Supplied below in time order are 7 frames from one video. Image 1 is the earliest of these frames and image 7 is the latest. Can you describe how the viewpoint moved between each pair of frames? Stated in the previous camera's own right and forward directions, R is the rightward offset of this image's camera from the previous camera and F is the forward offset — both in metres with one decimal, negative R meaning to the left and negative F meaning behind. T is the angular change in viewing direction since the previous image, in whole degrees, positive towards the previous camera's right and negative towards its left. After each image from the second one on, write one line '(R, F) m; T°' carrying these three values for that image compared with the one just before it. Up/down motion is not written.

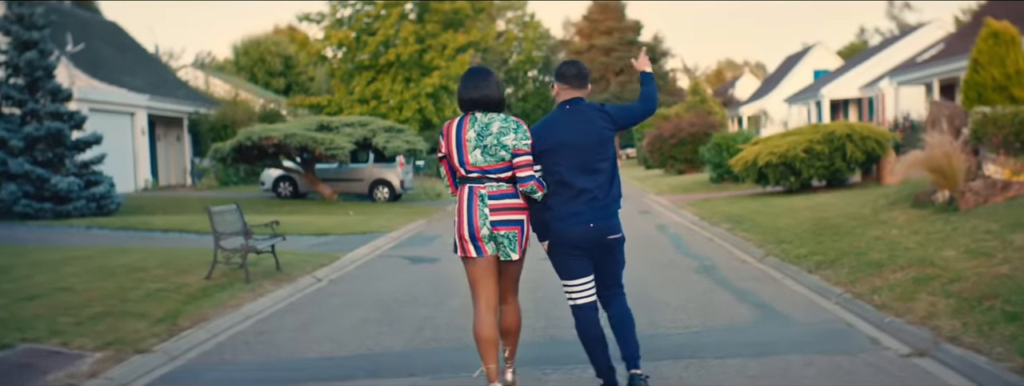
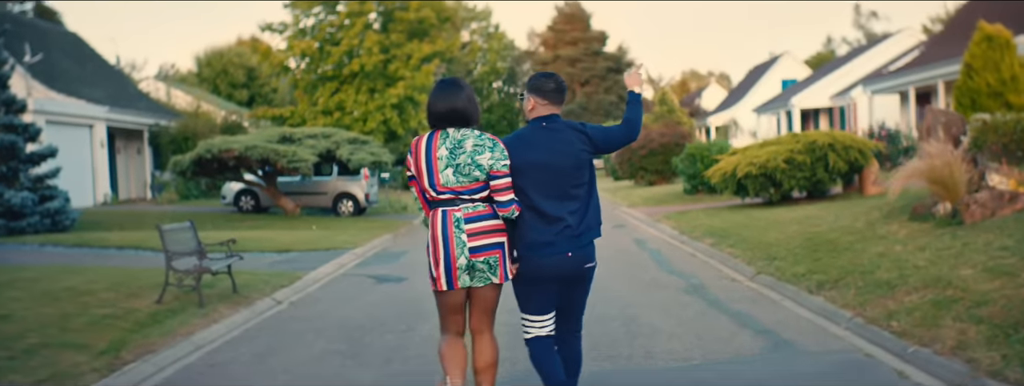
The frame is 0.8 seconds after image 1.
(-0.1, +0.9) m; +2°
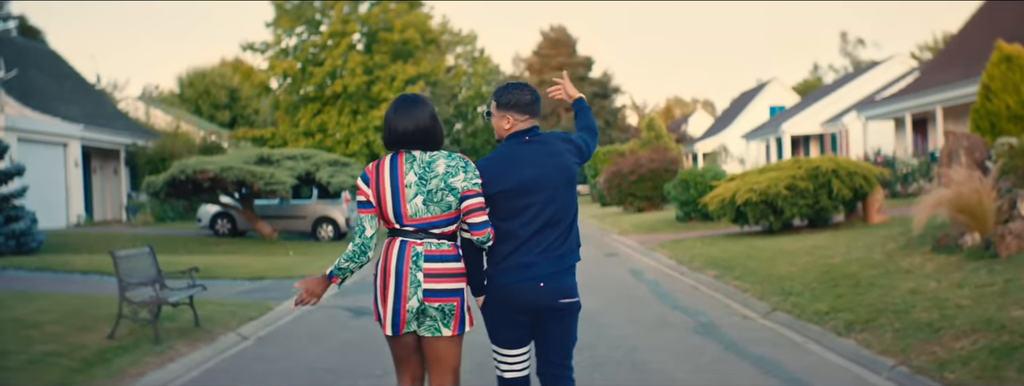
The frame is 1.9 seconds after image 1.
(-0.1, +1.0) m; +1°
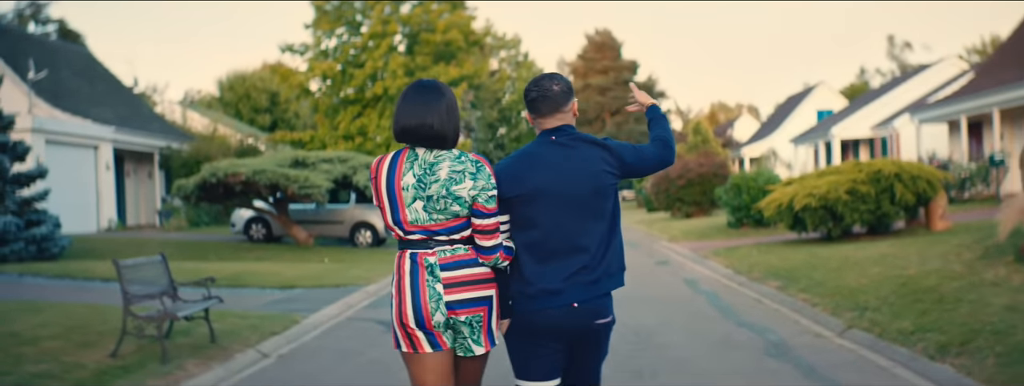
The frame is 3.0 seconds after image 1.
(0.0, +1.0) m; -2°
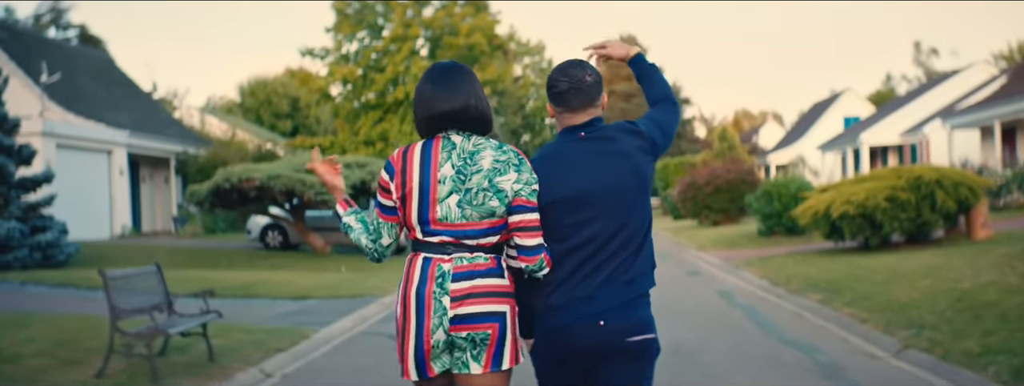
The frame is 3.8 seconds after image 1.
(0.0, +0.7) m; -1°
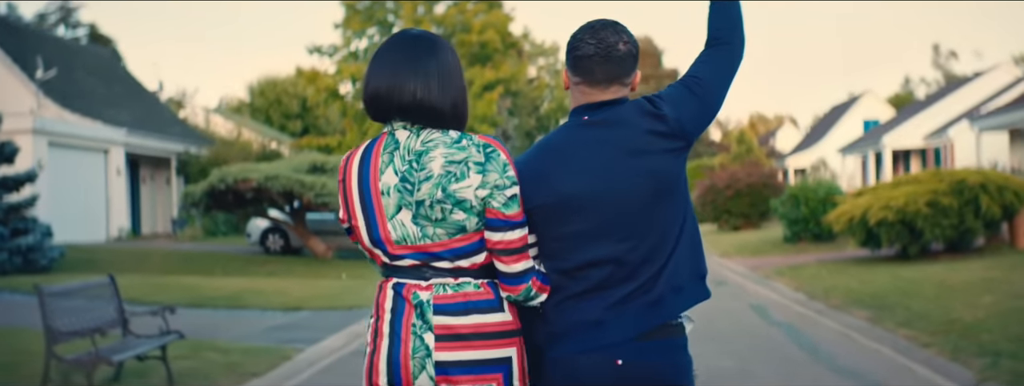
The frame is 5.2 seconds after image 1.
(0.0, +1.2) m; -1°
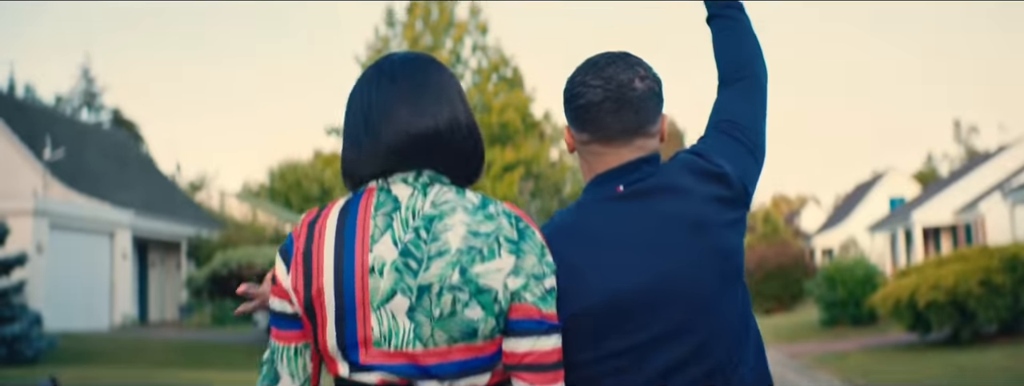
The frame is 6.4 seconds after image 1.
(+0.1, +1.0) m; -1°
